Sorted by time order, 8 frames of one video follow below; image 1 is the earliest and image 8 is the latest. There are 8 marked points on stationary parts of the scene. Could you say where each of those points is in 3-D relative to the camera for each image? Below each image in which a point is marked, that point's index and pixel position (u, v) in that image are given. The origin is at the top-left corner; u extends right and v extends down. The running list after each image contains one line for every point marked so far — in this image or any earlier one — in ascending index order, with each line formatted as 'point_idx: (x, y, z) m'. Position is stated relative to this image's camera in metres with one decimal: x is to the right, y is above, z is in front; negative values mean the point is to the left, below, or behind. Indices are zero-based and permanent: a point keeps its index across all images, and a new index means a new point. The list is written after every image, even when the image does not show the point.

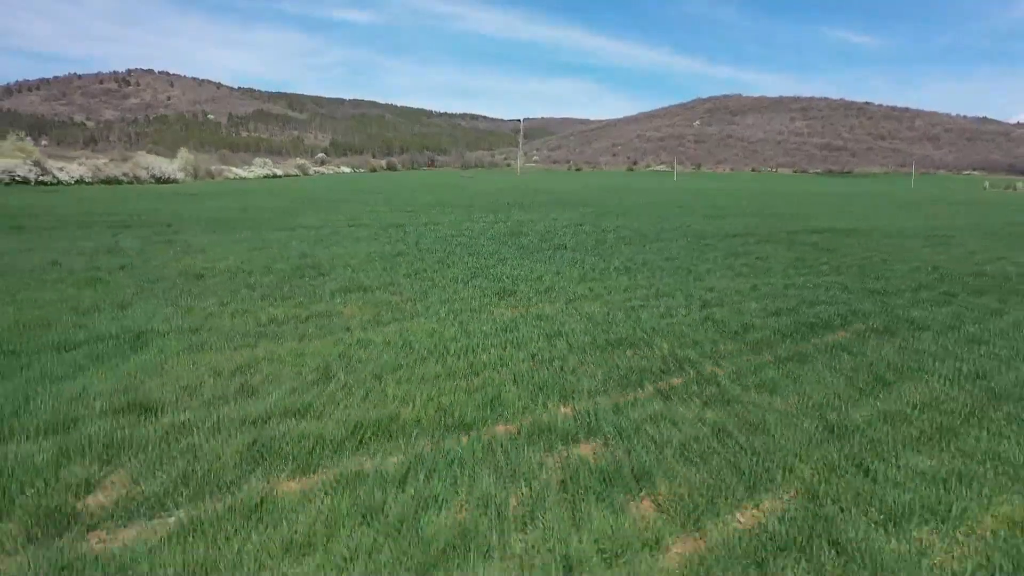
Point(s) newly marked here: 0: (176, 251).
0: (-6.5, +0.7, +8.1) m
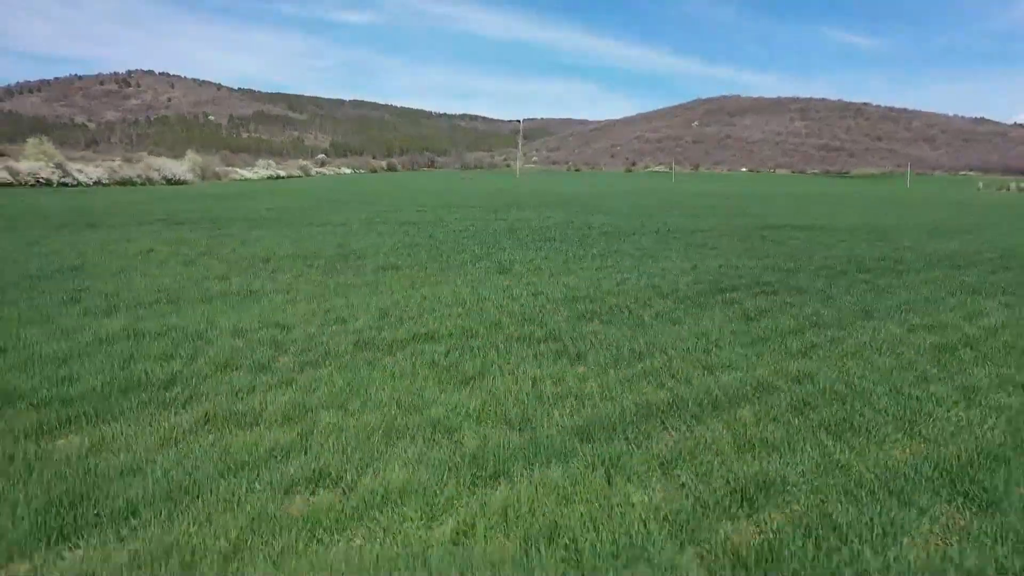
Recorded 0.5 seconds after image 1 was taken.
0: (-6.5, +1.1, +9.8) m
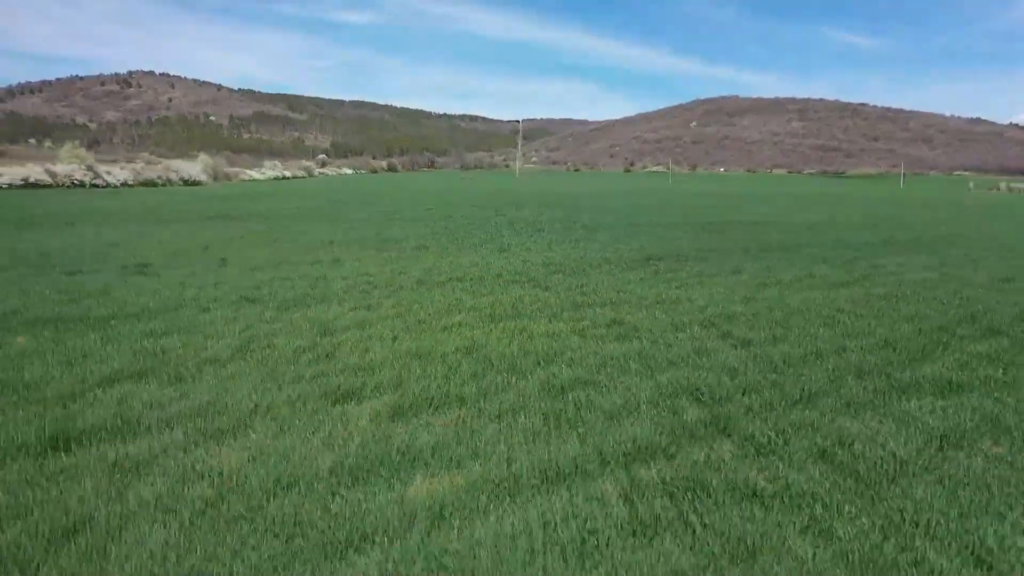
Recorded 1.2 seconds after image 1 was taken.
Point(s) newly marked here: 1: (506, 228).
0: (-6.6, +1.7, +12.7) m
1: (-0.3, +2.2, +15.0) m
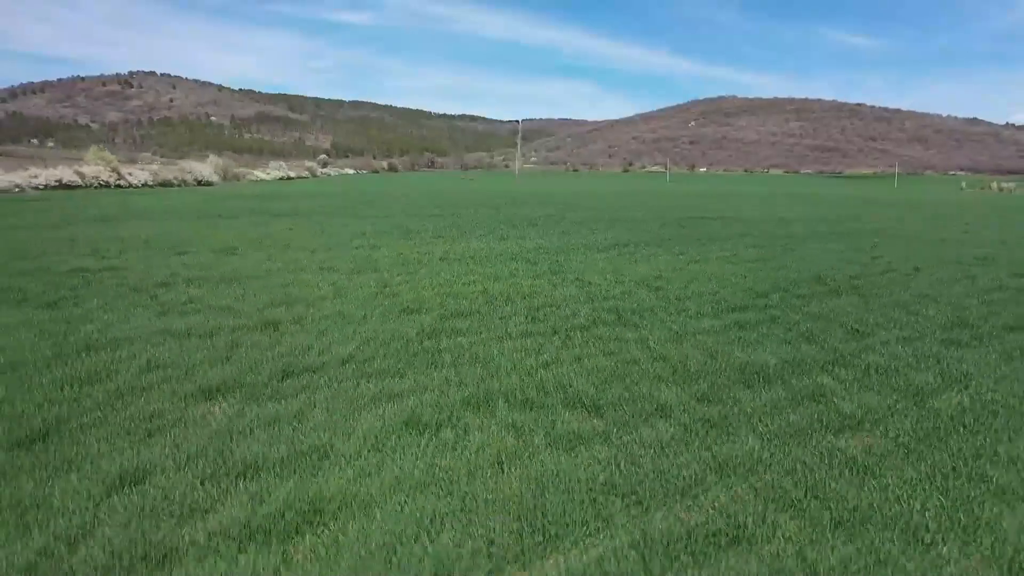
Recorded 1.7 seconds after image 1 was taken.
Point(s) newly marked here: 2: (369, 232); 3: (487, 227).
0: (-6.6, +2.2, +15.2) m
1: (-0.3, +2.7, +17.5) m
2: (-4.8, +1.9, +14.3) m
3: (-0.9, +2.3, +15.9) m
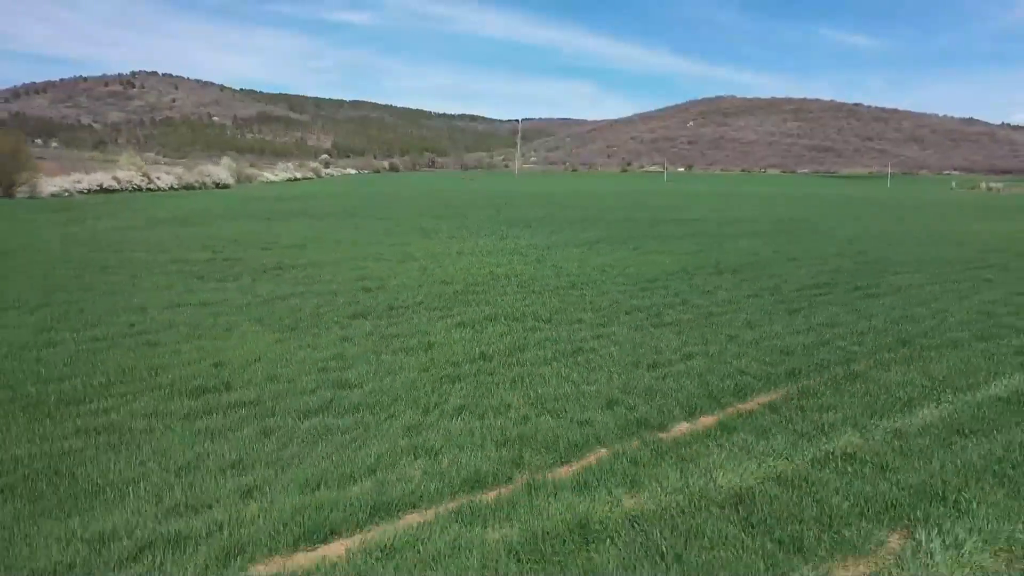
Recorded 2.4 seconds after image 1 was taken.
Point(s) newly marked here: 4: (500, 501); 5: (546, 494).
0: (-6.7, +2.7, +18.8) m
1: (-0.4, +3.2, +21.1) m
2: (-4.9, +2.4, +17.9) m
3: (-1.0, +2.7, +19.6) m
4: (-0.1, -1.6, +3.2) m
5: (+0.2, -1.5, +3.4) m
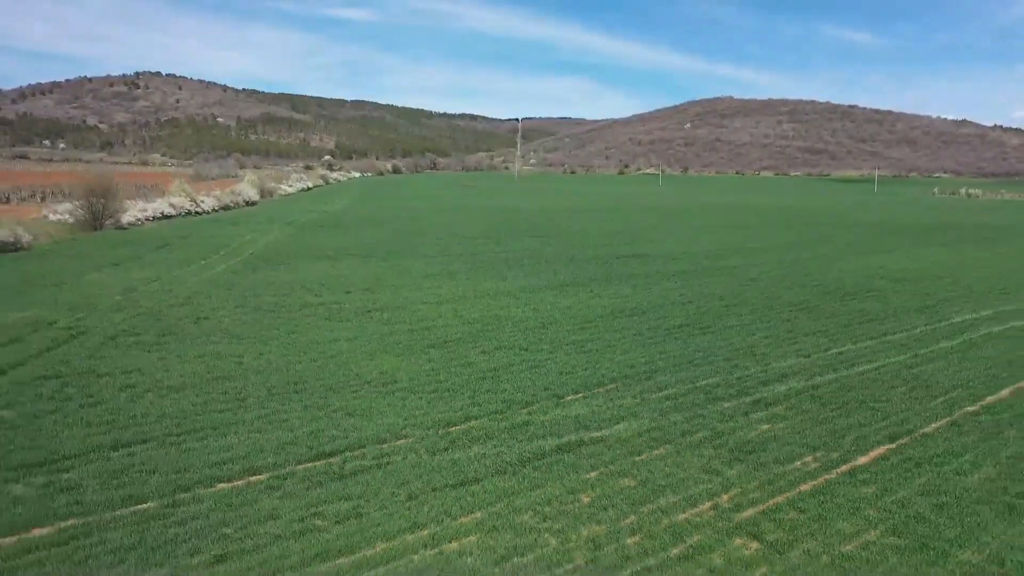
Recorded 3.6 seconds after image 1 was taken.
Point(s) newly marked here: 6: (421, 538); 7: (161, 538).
0: (-6.8, +1.2, +25.9) m
1: (-0.5, +1.8, +28.1) m
2: (-5.0, +1.0, +25.0) m
3: (-1.1, +1.3, +26.6) m
4: (-0.2, -3.1, +10.3) m
5: (+0.1, -3.1, +10.4) m
6: (-1.5, -4.0, +6.8) m
7: (-5.5, -3.9, +6.7) m
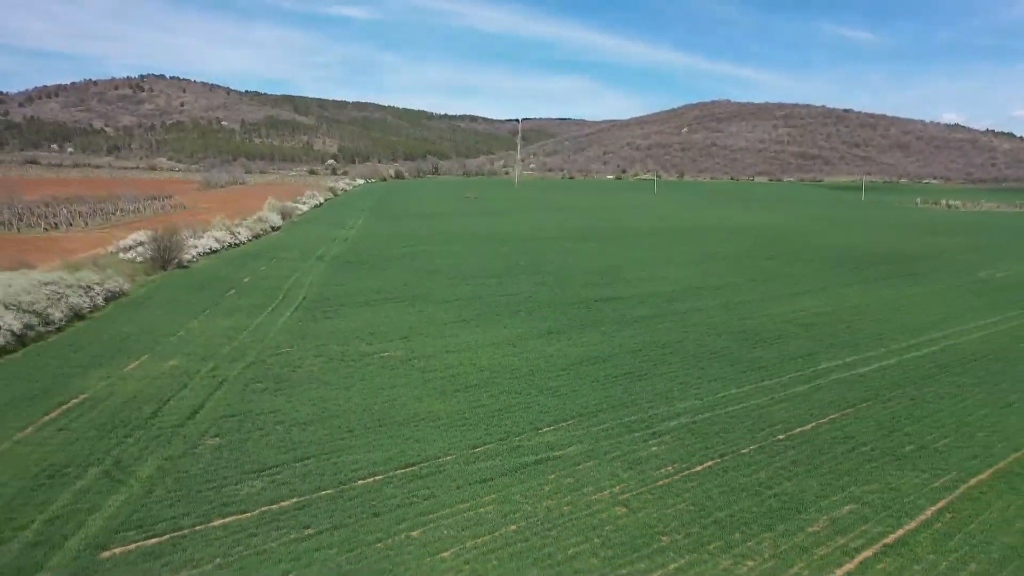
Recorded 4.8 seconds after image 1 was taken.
0: (-6.9, -2.0, +33.3) m
1: (-0.6, -1.5, +35.6) m
2: (-5.1, -2.3, +32.4) m
3: (-1.2, -1.9, +34.1) m
4: (-0.3, -6.4, +17.8) m
5: (0.0, -6.4, +17.9) m
6: (-1.5, -7.3, +14.3) m
7: (-5.6, -7.3, +14.2) m
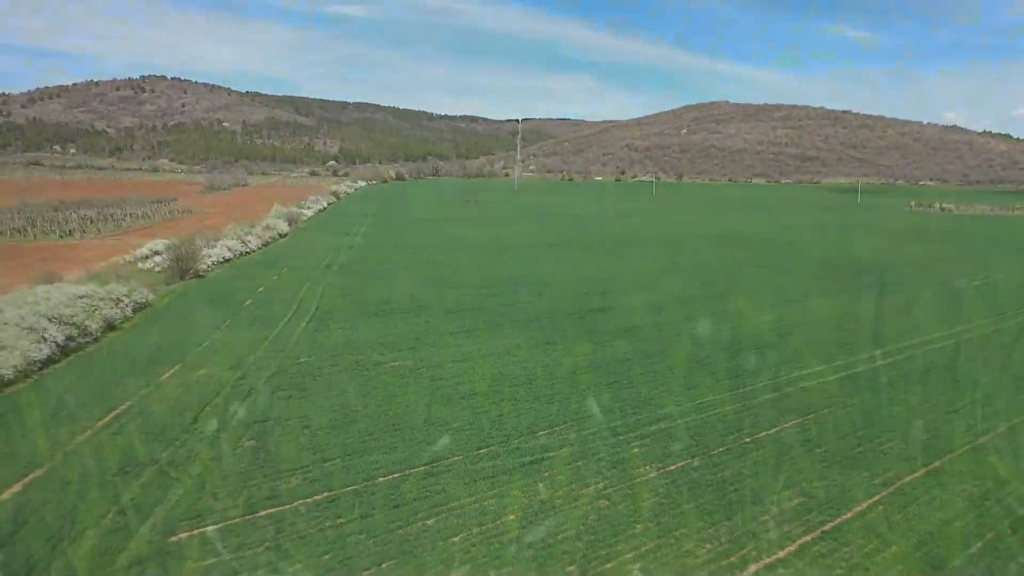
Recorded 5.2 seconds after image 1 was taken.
0: (-6.9, -3.0, +35.8) m
1: (-0.6, -2.5, +38.1) m
2: (-5.1, -3.3, +34.9) m
3: (-1.2, -2.9, +36.6) m
4: (-0.3, -7.4, +20.3) m
5: (0.0, -7.4, +20.4) m
6: (-1.6, -8.3, +16.8) m
7: (-5.7, -8.3, +16.7) m
